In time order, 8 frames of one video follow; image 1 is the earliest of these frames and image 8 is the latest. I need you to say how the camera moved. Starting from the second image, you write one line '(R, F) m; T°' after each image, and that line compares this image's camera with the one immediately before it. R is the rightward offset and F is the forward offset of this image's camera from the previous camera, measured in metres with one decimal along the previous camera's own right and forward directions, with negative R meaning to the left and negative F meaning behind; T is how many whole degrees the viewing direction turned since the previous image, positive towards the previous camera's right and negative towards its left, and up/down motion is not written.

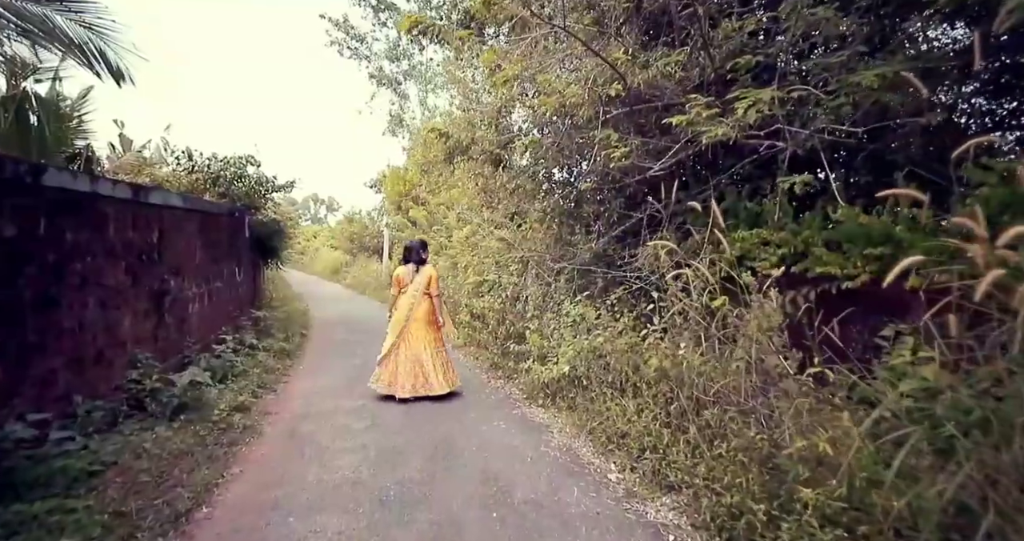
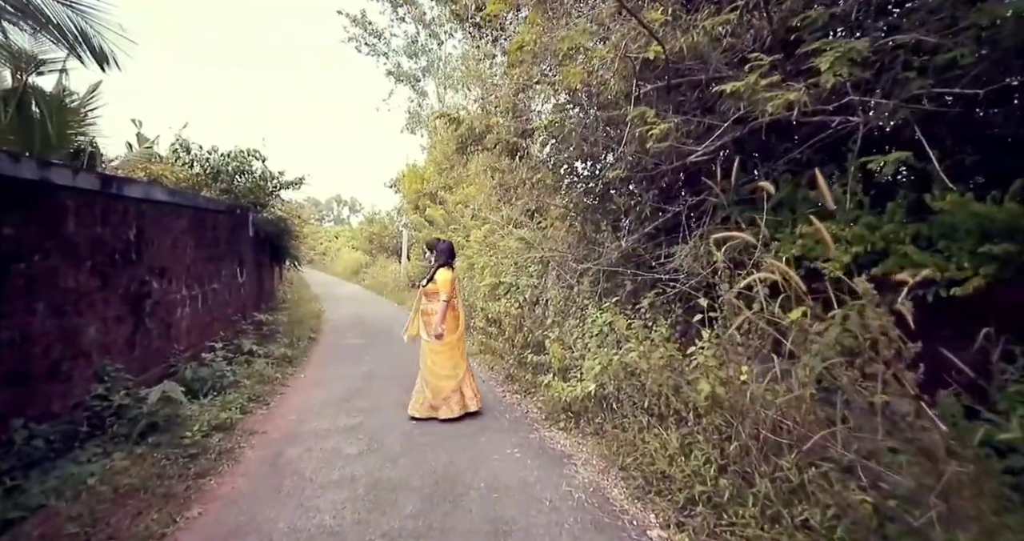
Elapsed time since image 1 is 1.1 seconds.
(0.0, +0.5) m; -3°
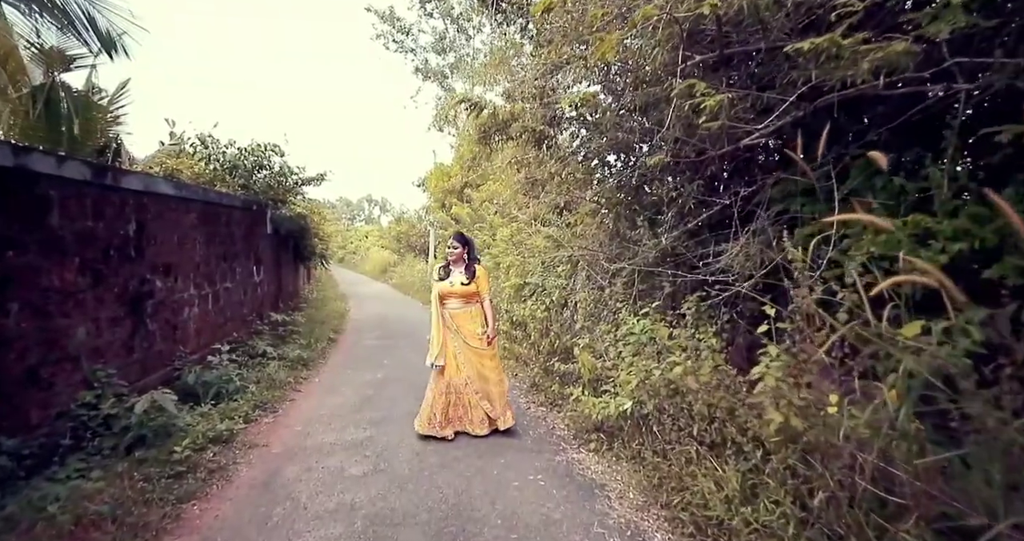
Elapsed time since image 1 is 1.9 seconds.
(0.0, +0.4) m; -3°
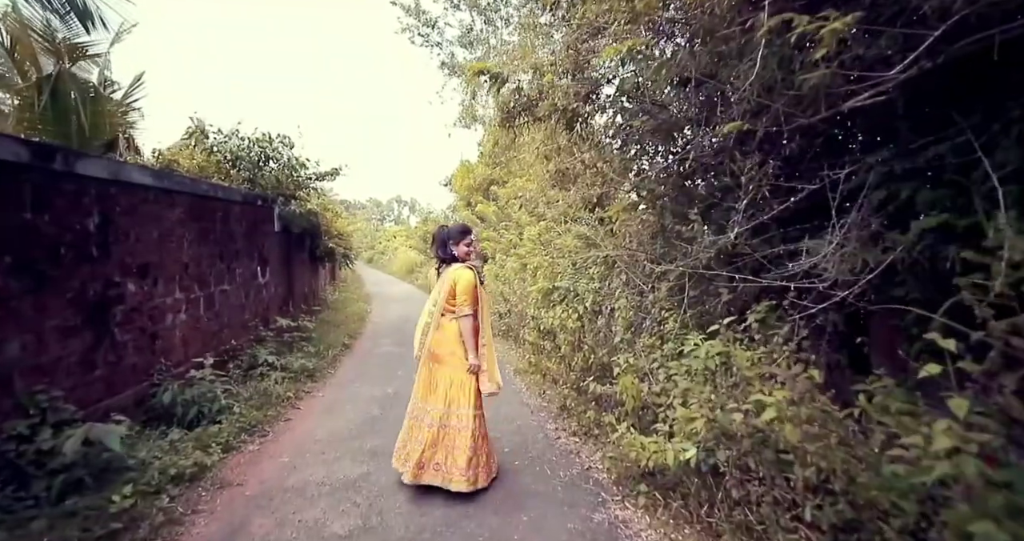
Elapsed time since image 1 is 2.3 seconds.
(0.0, +0.7) m; -3°
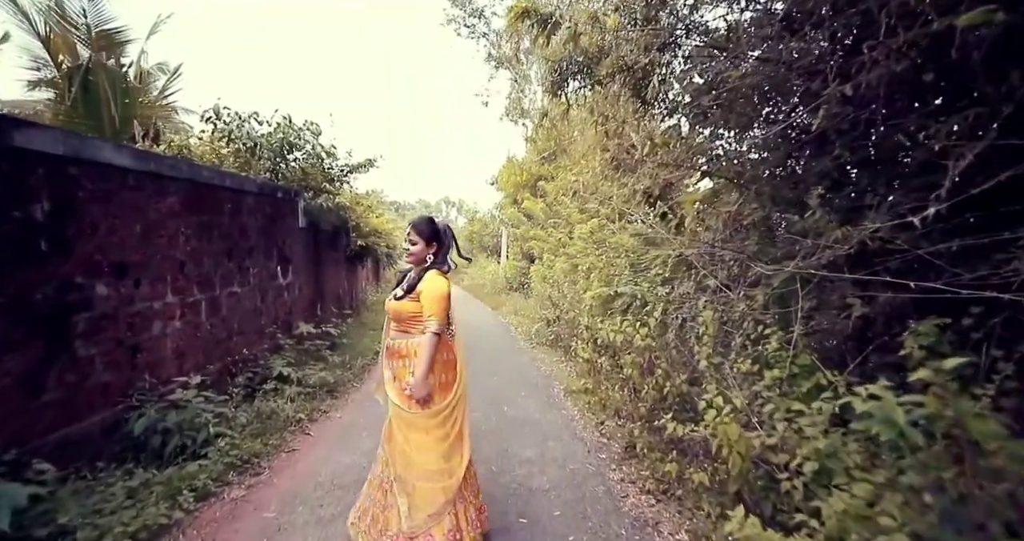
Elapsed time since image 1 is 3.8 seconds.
(0.0, +0.8) m; -6°
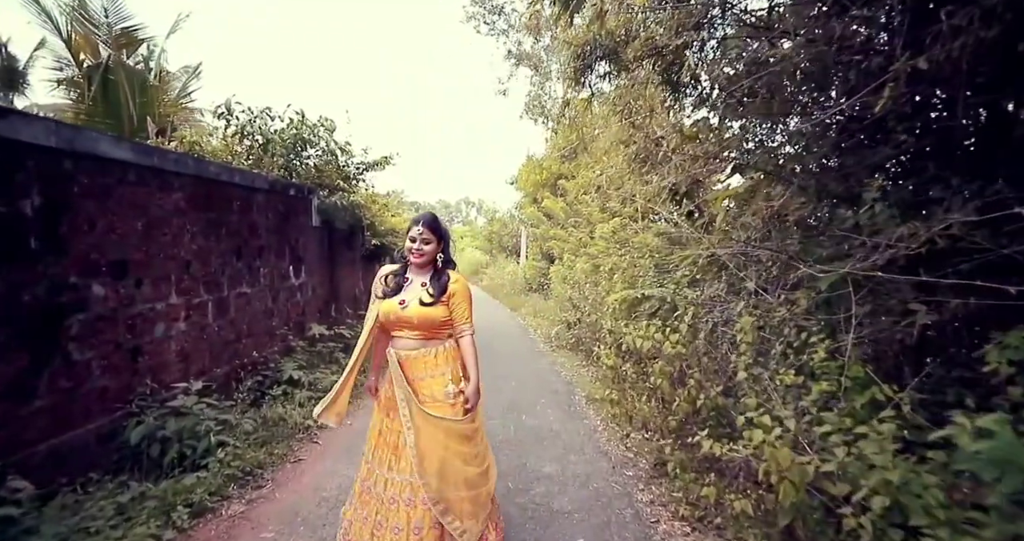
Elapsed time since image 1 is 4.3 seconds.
(0.0, +0.2) m; -2°
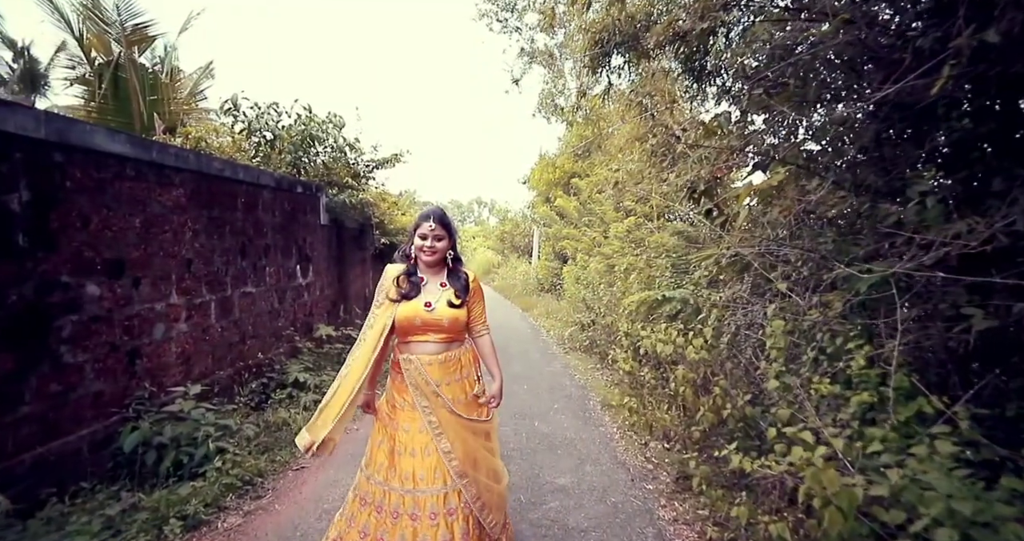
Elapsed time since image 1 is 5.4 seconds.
(0.0, +0.2) m; -1°
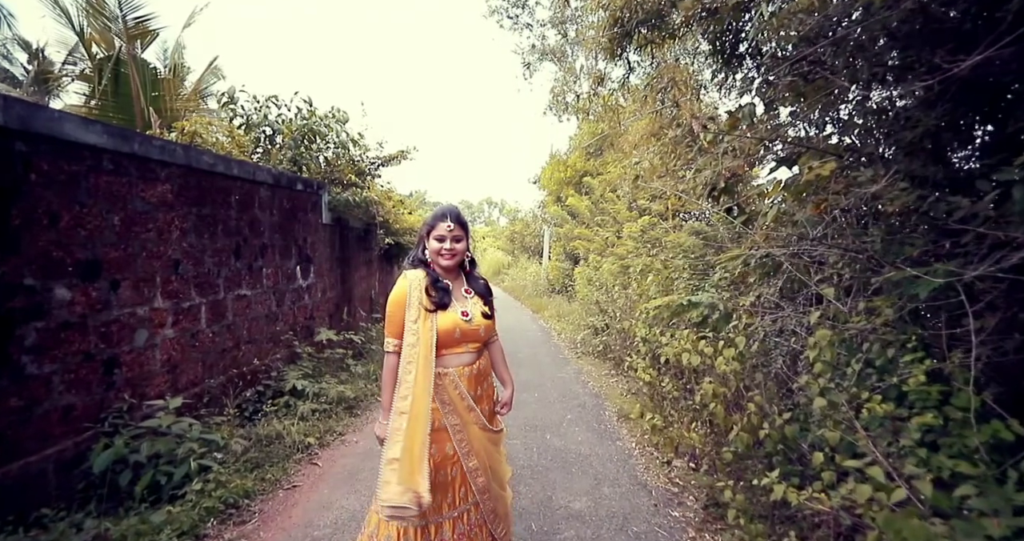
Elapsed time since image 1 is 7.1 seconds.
(0.0, +0.3) m; -1°
